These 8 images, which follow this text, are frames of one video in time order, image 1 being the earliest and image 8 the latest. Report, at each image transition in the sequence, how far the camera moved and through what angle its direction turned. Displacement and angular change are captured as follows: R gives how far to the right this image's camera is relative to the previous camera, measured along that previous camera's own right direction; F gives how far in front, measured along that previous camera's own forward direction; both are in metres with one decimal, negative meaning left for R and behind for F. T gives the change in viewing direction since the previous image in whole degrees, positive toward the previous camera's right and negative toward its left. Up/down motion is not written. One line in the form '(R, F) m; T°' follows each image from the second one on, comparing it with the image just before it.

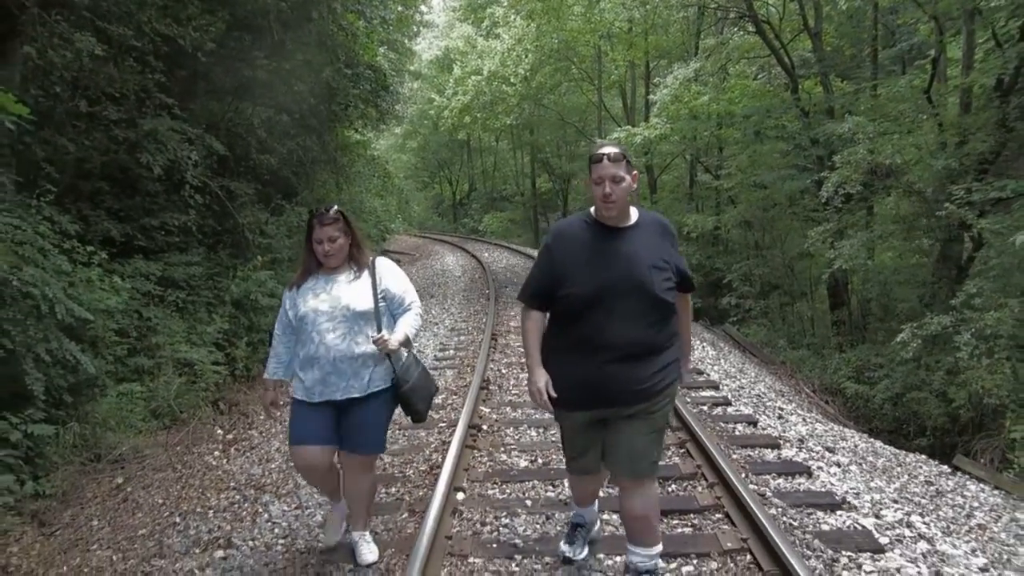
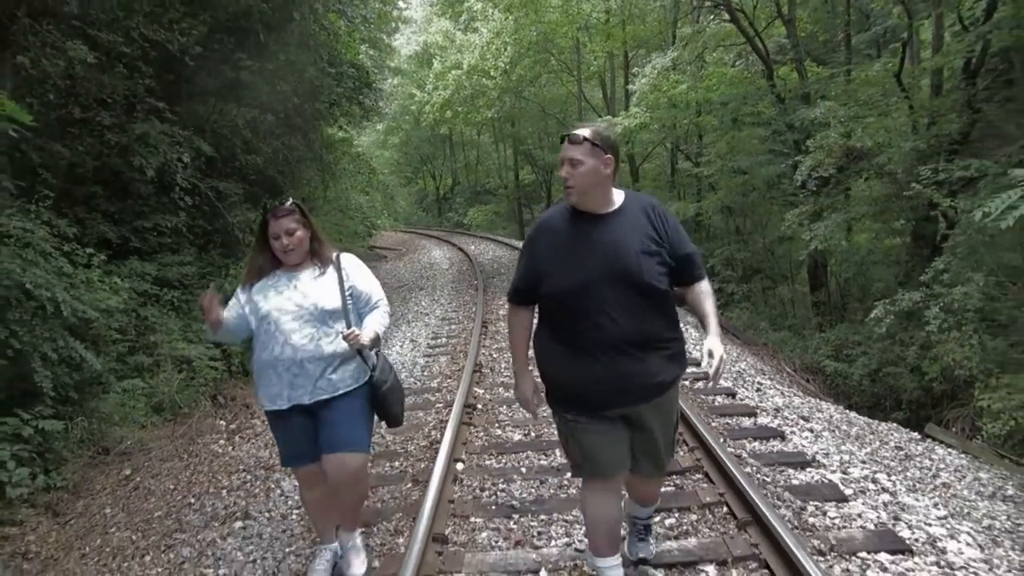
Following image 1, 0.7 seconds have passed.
(0.0, -0.3) m; +1°
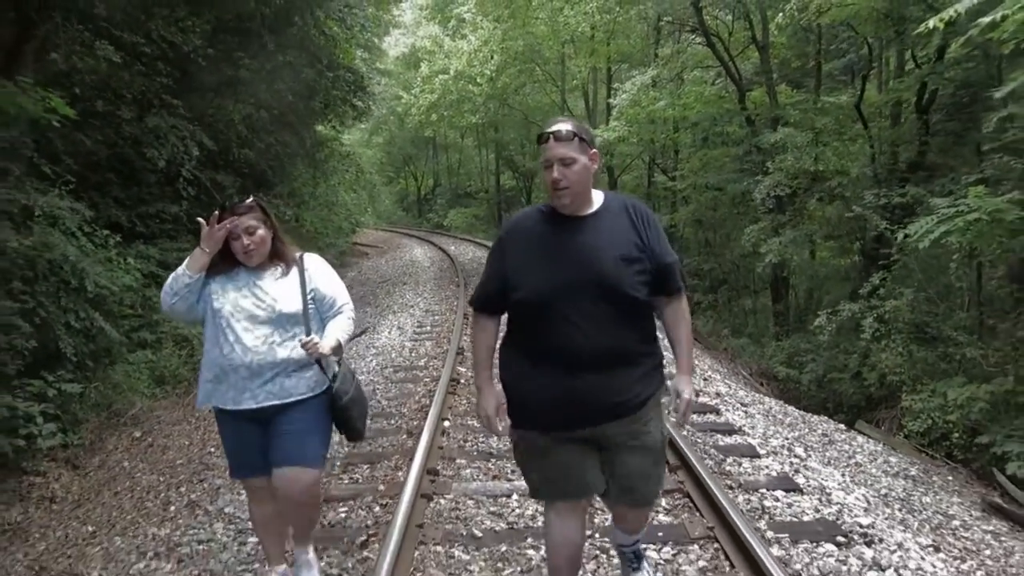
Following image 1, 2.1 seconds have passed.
(-0.1, -0.8) m; +2°
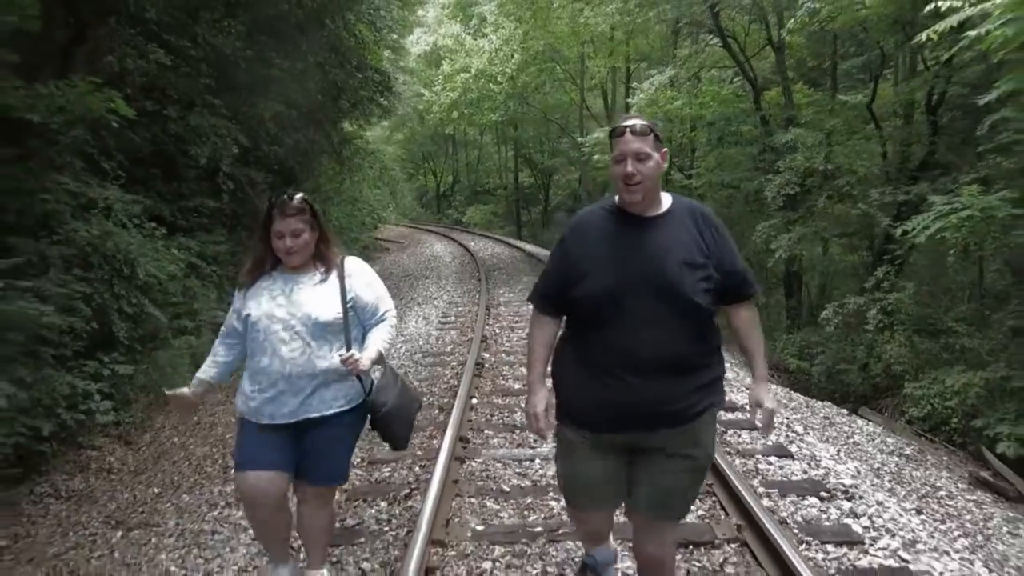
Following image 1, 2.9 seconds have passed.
(0.0, -0.5) m; -1°
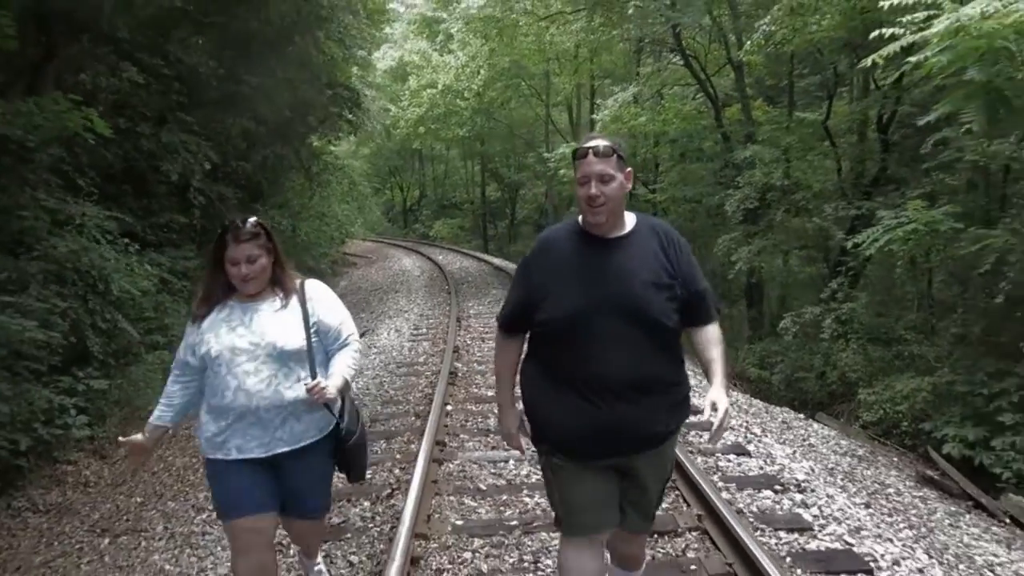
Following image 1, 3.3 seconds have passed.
(0.0, -0.2) m; +3°
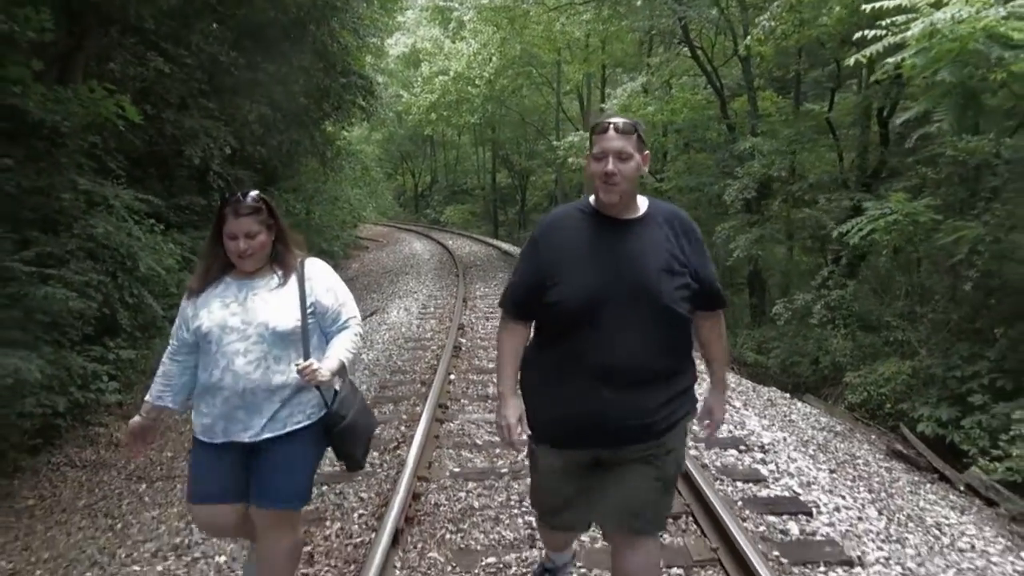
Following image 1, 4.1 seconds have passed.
(+0.1, -0.5) m; -1°
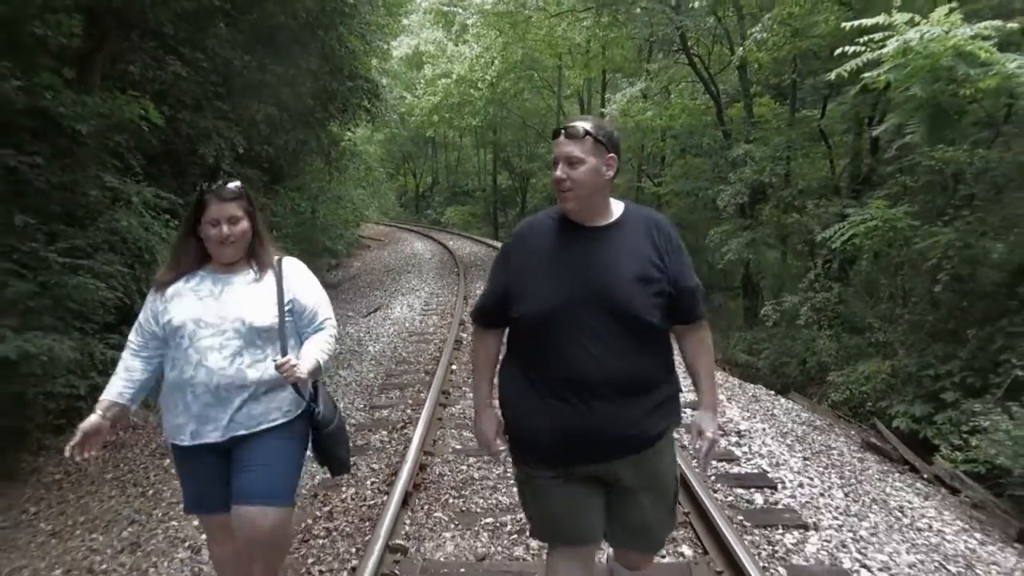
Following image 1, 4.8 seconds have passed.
(0.0, -0.4) m; 0°
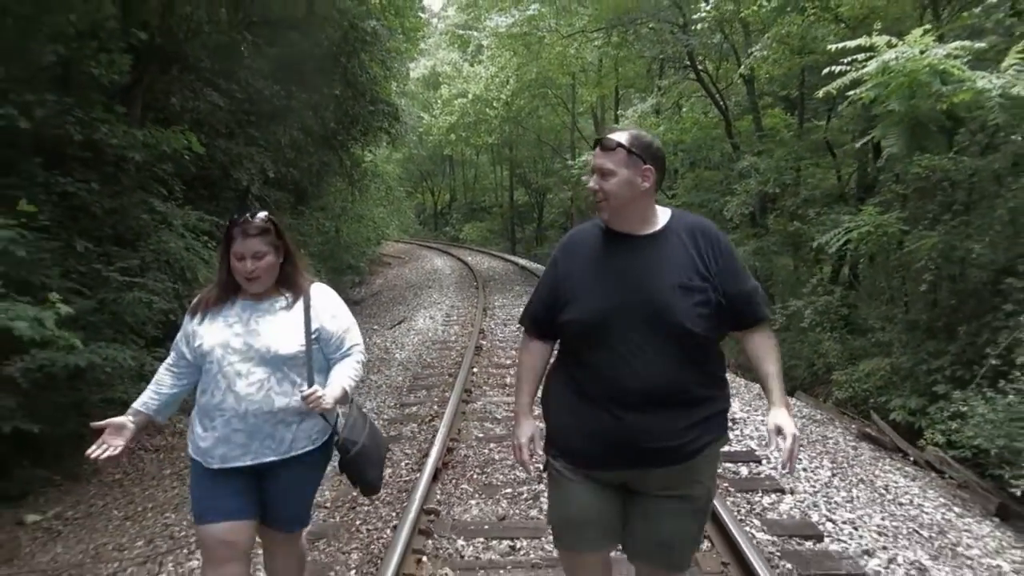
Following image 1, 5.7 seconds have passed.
(0.0, -0.6) m; -1°
